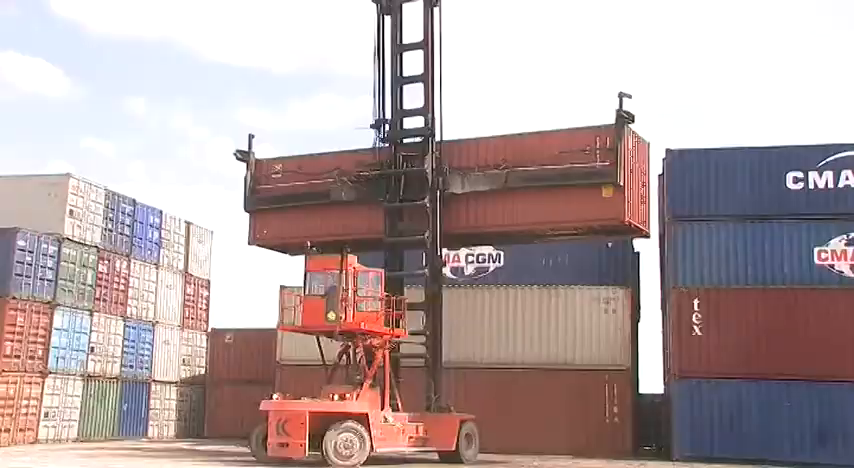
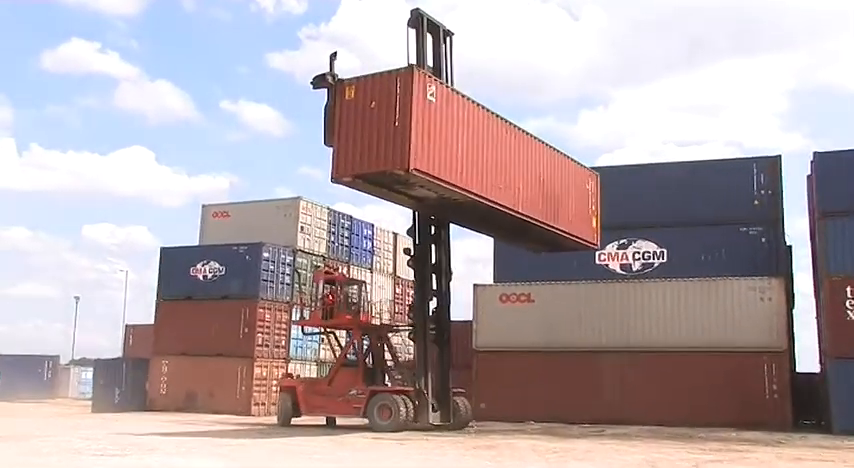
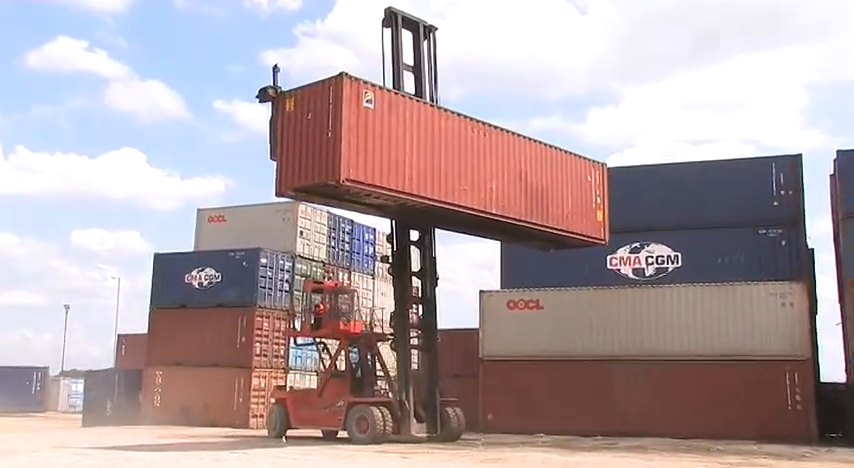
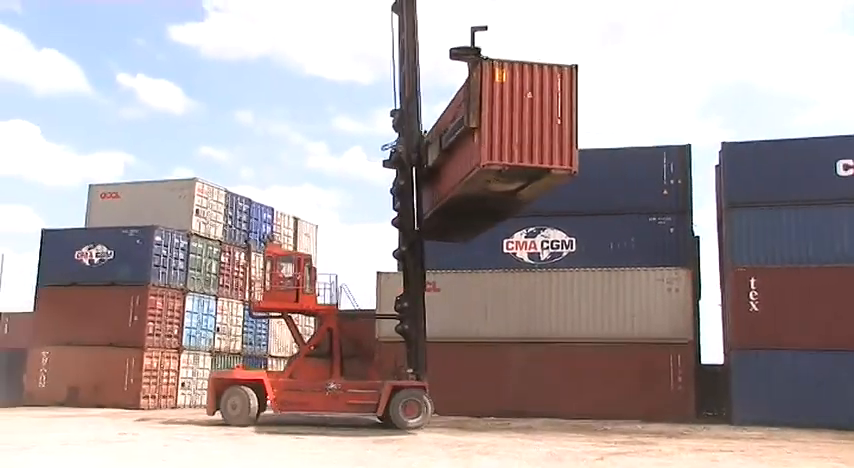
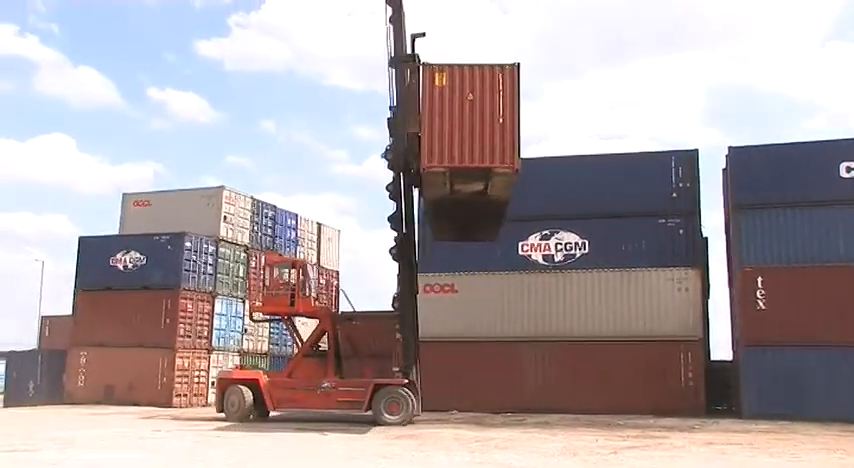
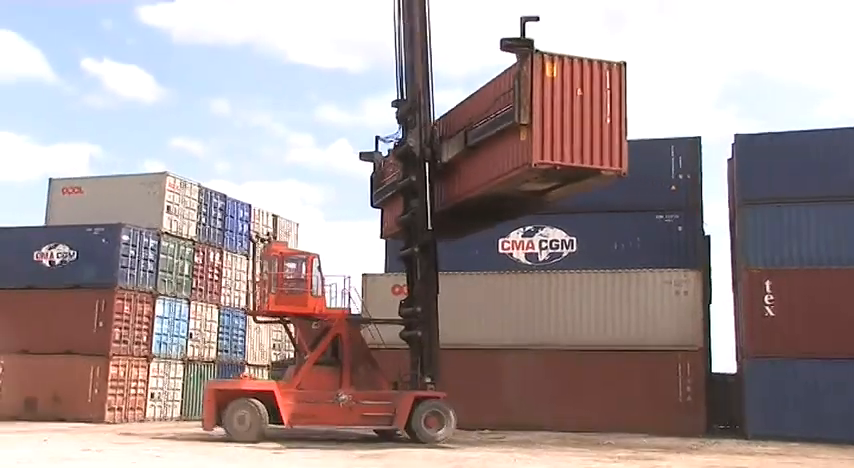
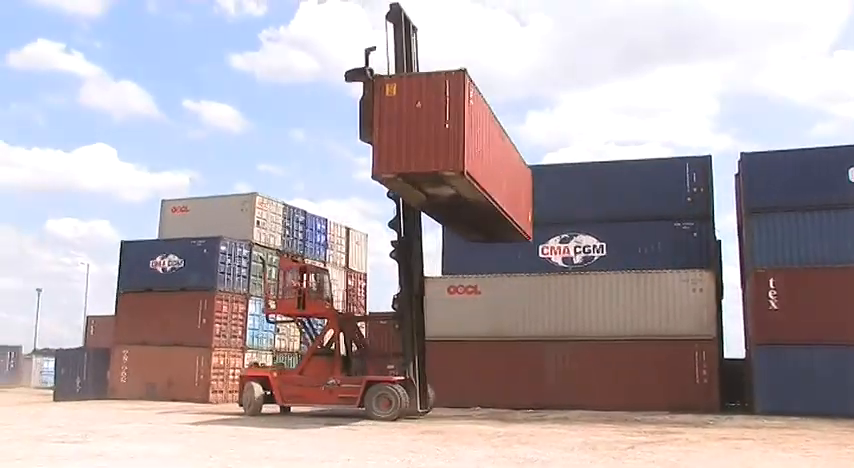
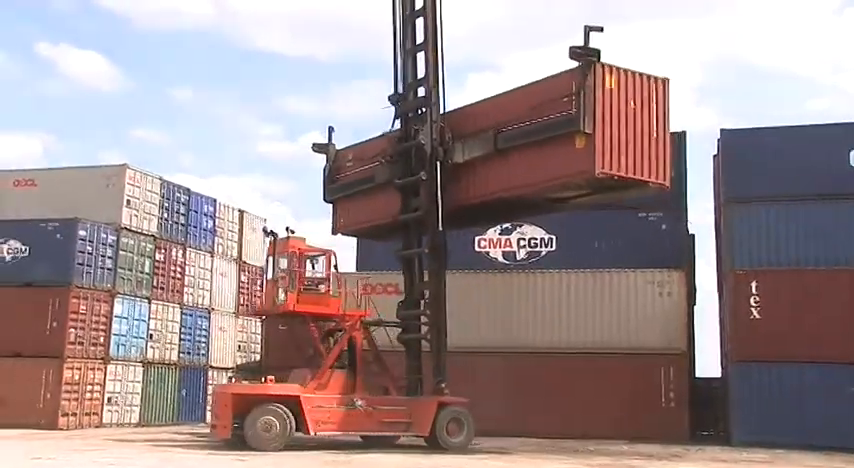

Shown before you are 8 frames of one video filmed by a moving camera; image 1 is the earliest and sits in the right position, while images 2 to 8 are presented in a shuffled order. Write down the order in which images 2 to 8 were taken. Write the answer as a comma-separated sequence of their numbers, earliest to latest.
8, 6, 4, 5, 7, 2, 3
